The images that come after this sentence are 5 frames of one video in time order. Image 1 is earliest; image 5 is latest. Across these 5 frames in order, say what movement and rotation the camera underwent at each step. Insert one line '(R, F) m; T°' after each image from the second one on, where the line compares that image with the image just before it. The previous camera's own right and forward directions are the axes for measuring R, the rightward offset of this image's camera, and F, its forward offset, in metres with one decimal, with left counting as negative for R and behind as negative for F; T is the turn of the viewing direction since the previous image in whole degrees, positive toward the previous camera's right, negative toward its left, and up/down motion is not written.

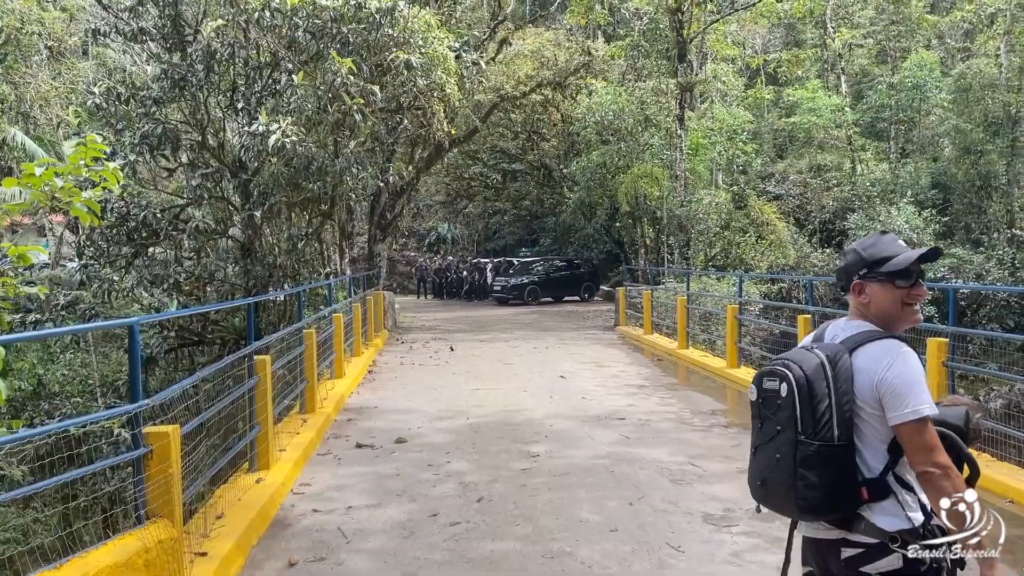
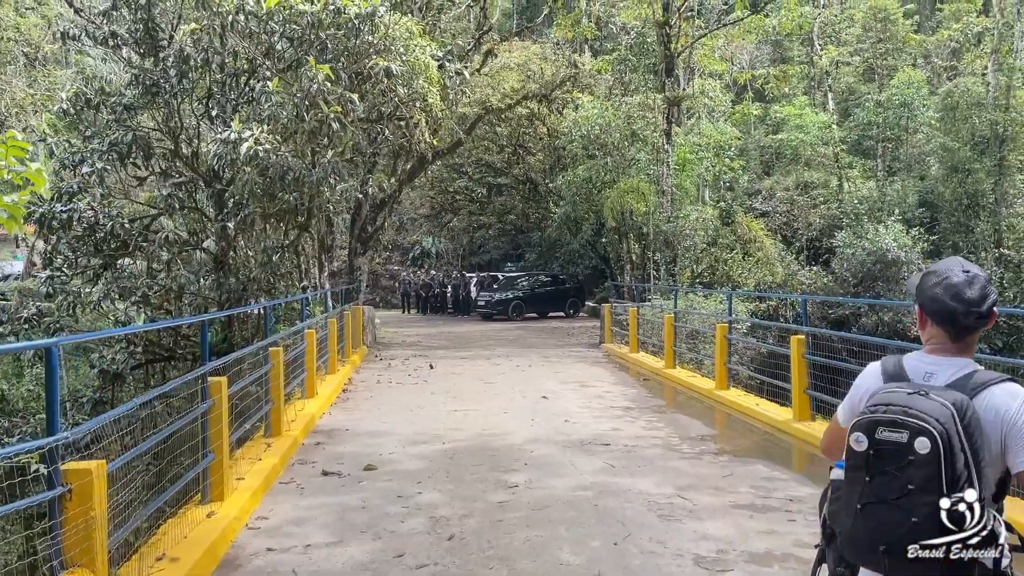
(+0.1, +0.4) m; +1°
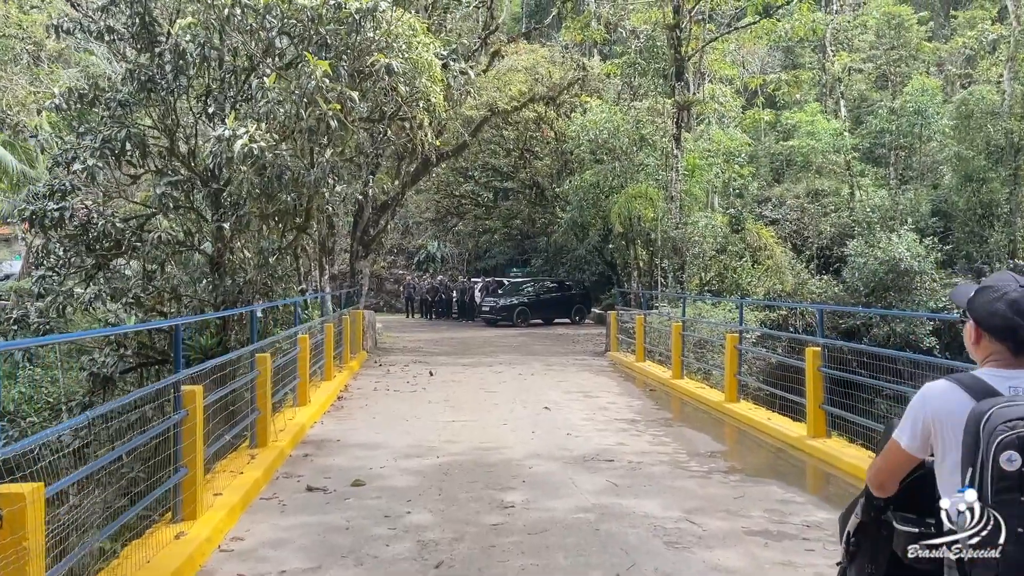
(0.0, +0.4) m; 0°
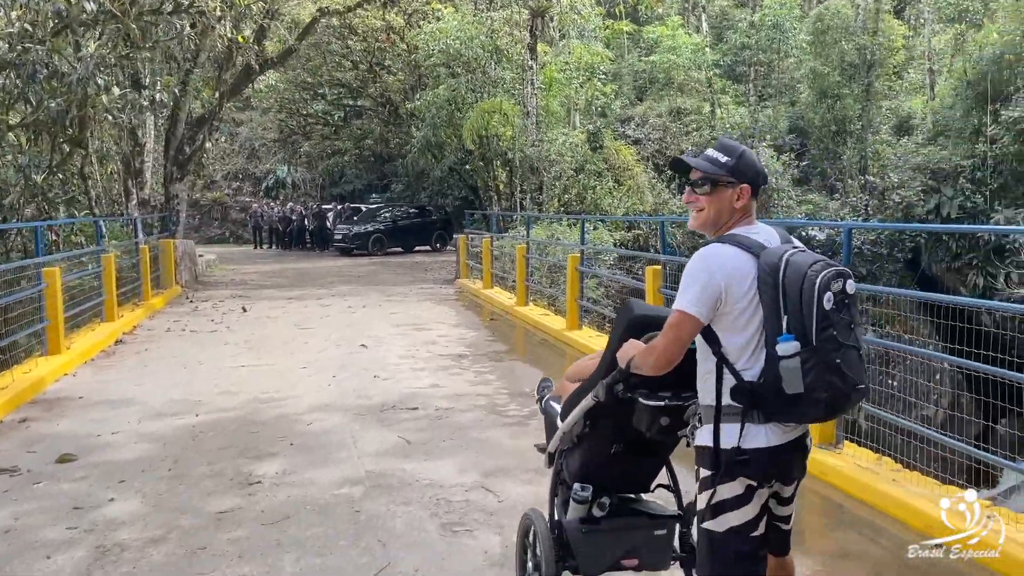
(+0.6, +1.2) m; +8°
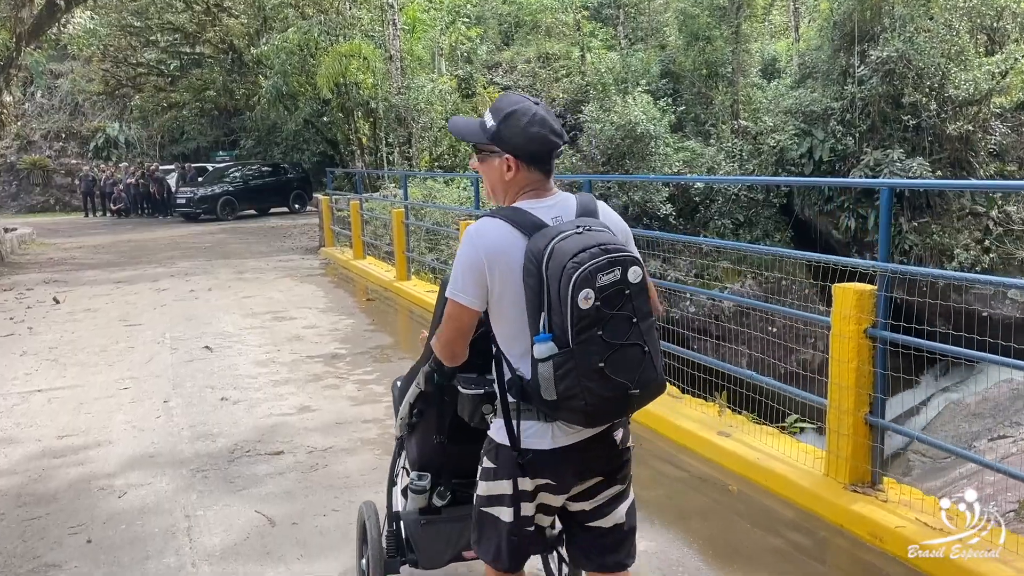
(-0.1, +1.4) m; +9°
